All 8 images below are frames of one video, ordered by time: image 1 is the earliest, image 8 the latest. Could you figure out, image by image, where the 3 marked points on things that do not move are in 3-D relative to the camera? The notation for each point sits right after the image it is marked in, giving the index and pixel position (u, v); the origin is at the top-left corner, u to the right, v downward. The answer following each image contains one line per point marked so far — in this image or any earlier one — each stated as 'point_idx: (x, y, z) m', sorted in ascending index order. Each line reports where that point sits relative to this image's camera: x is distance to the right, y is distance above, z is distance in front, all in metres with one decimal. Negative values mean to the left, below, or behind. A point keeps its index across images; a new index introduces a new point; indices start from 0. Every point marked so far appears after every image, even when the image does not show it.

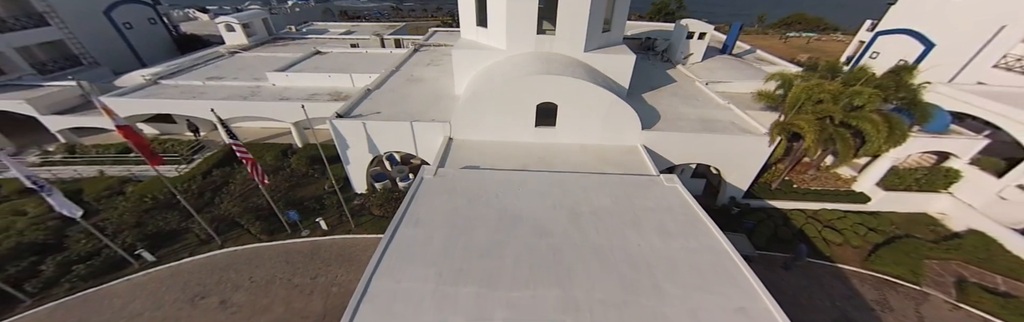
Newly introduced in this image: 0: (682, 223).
0: (+4.6, -1.7, +7.5) m
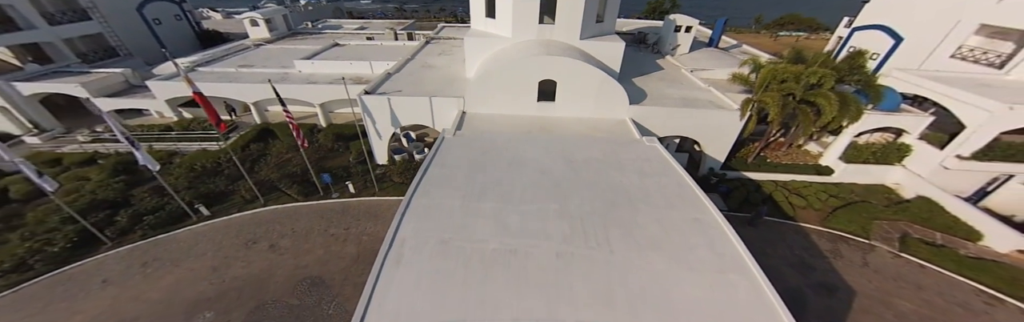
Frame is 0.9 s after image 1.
0: (+4.8, -0.3, +9.1) m
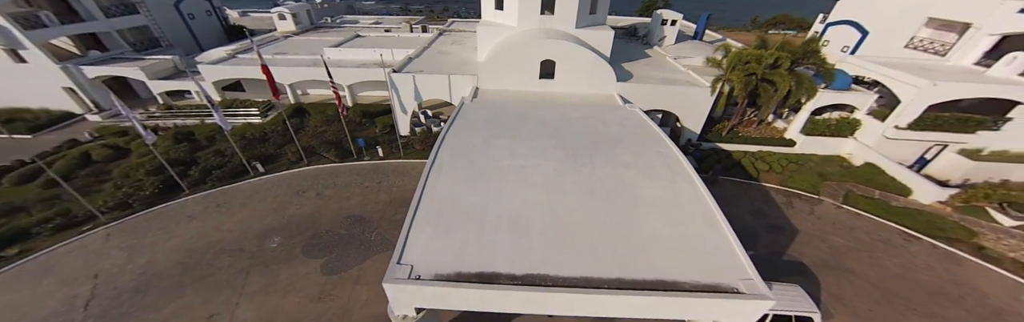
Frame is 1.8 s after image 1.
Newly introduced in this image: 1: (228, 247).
0: (+5.1, +1.4, +11.5) m
1: (-11.6, -3.5, +11.2) m
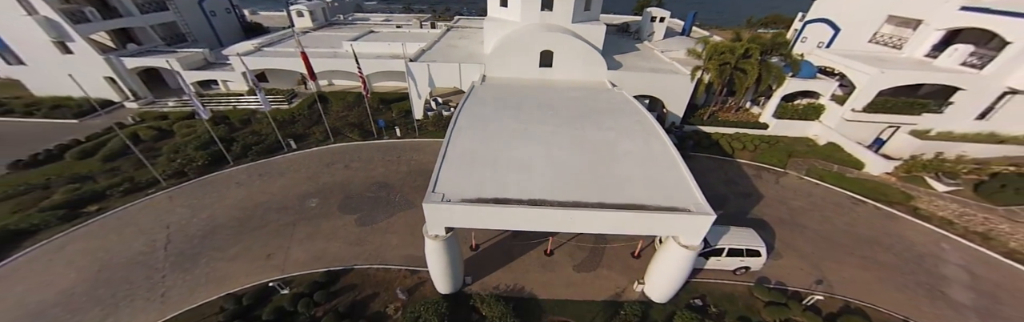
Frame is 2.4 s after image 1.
0: (+5.3, +2.8, +13.5) m
1: (-11.4, -2.1, +13.1) m
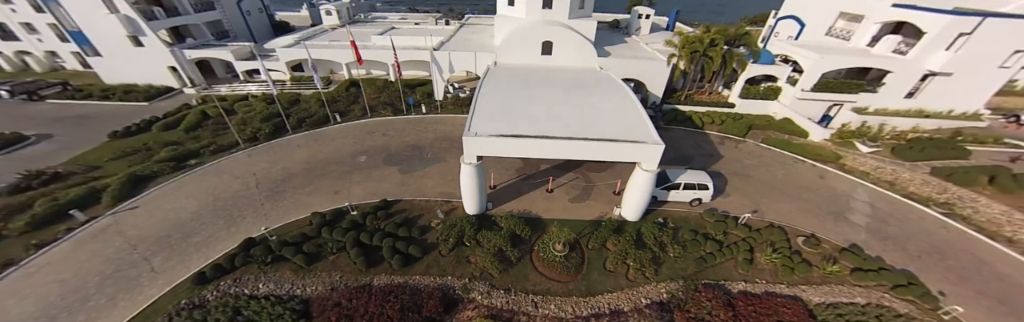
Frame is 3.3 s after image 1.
0: (+5.8, +5.0, +17.0) m
1: (-10.9, 0.0, +16.6) m
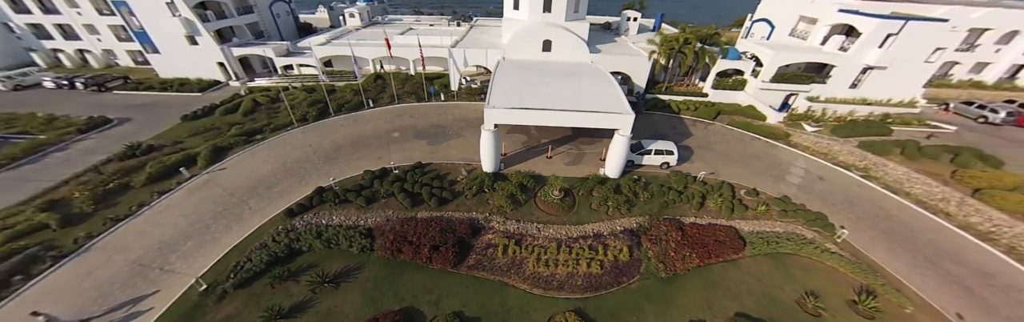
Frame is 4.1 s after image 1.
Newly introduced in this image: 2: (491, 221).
0: (+6.3, +6.8, +20.7) m
1: (-10.5, +1.9, +20.4) m
2: (-1.1, -3.2, +14.4) m
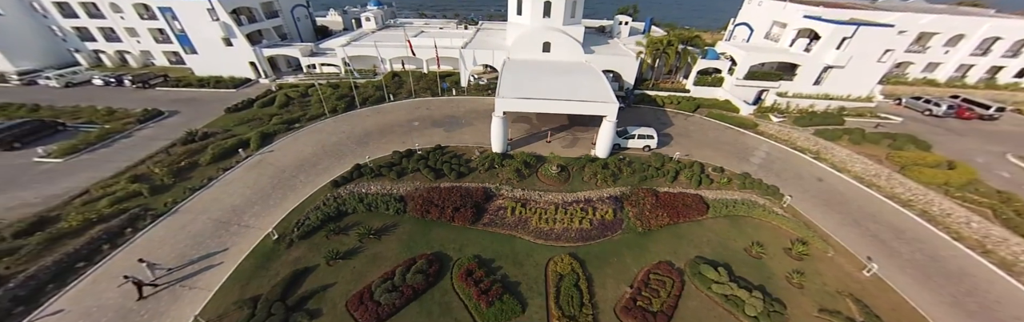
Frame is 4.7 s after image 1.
0: (+6.7, +8.0, +24.0) m
1: (-10.1, +3.1, +23.5) m
2: (-0.7, -1.9, +17.6) m
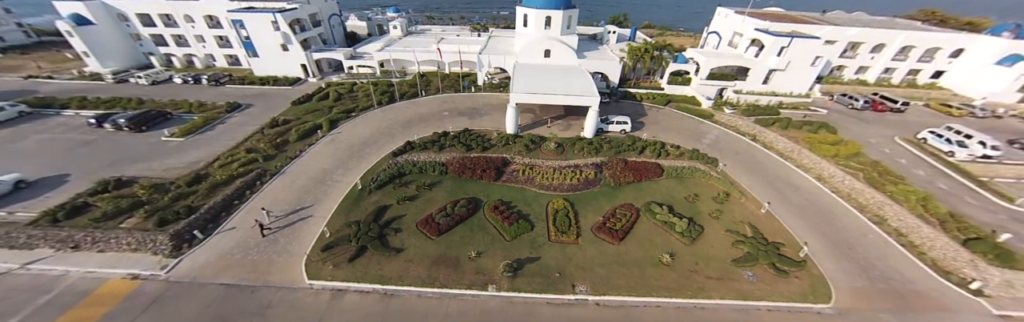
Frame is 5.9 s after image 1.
0: (+7.6, +10.0, +30.7) m
1: (-9.2, +5.2, +30.2) m
2: (+0.2, +0.2, +24.3) m
